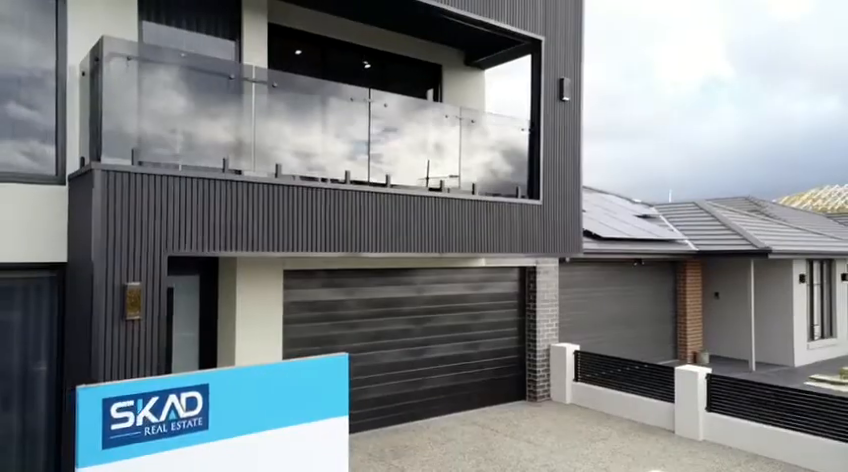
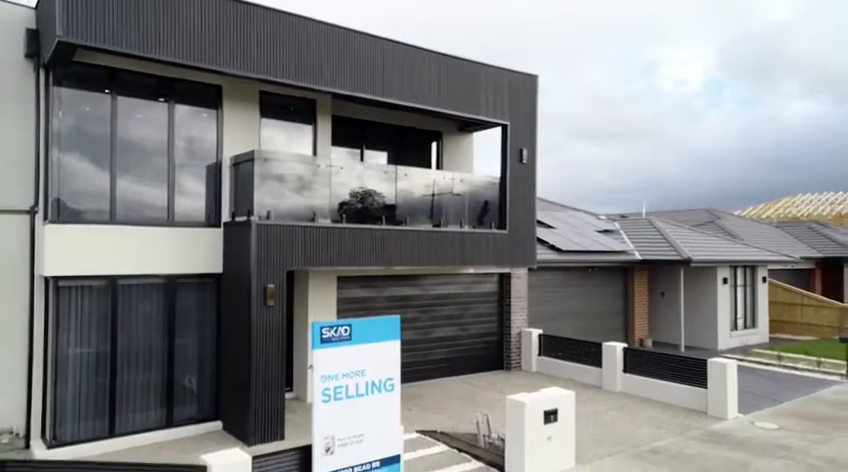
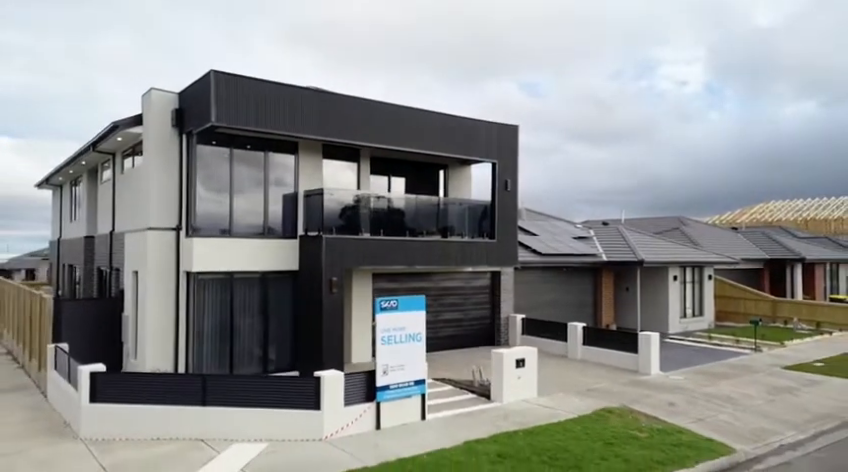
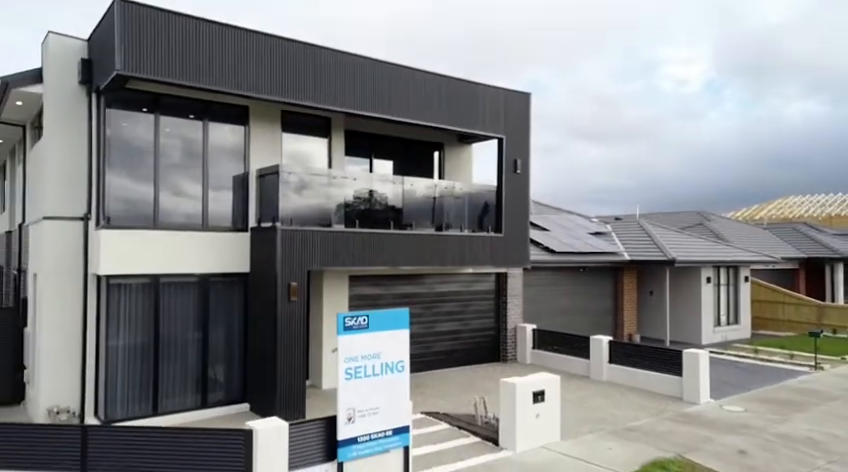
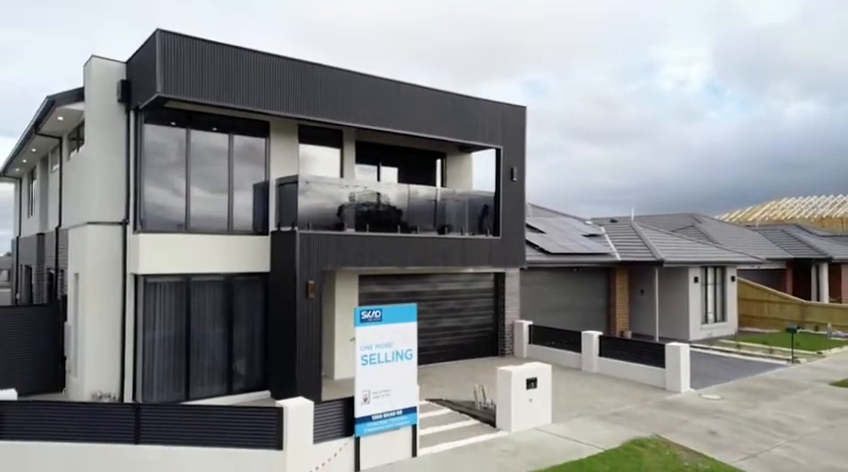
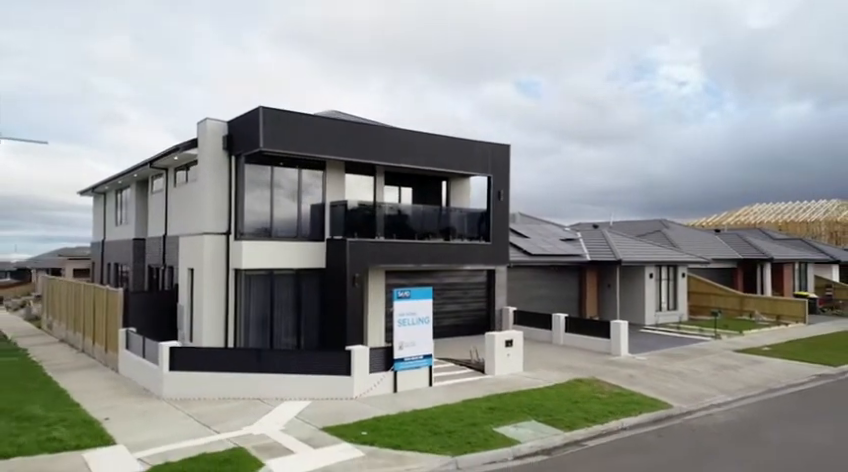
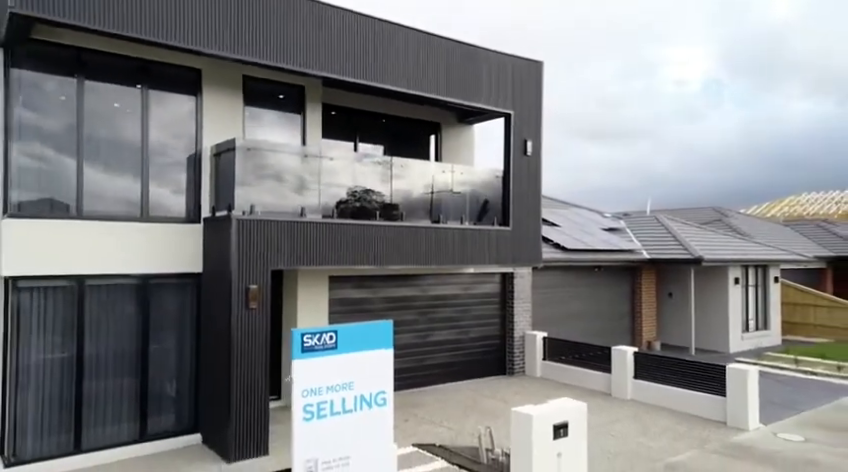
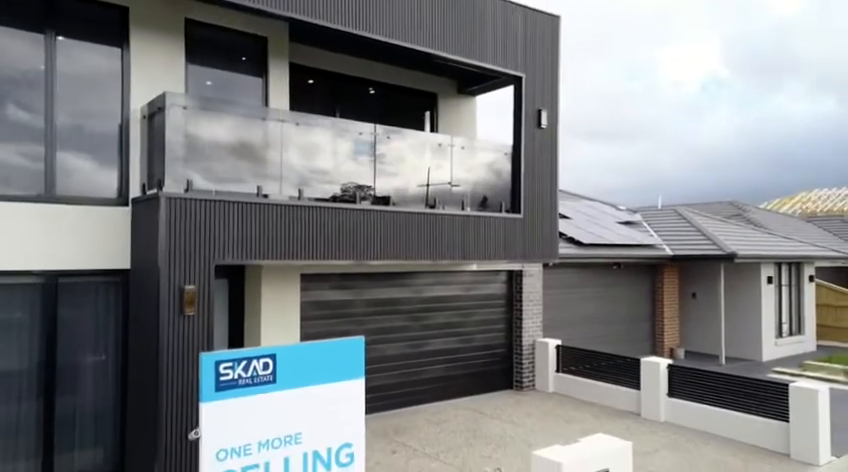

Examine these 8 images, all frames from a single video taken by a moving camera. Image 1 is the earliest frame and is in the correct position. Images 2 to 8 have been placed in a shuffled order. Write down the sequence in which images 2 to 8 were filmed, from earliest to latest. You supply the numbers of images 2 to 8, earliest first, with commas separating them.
8, 7, 2, 4, 5, 3, 6
